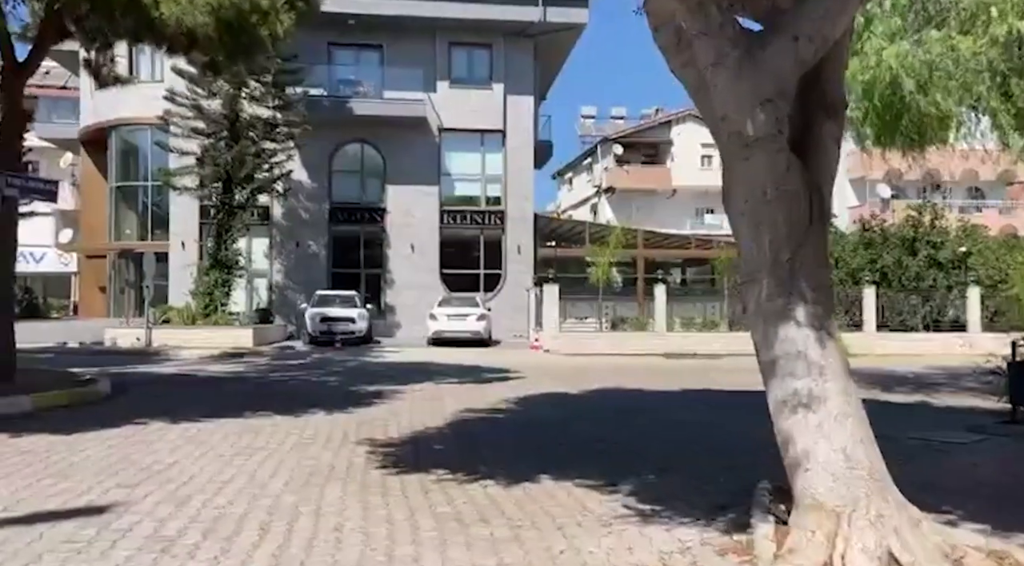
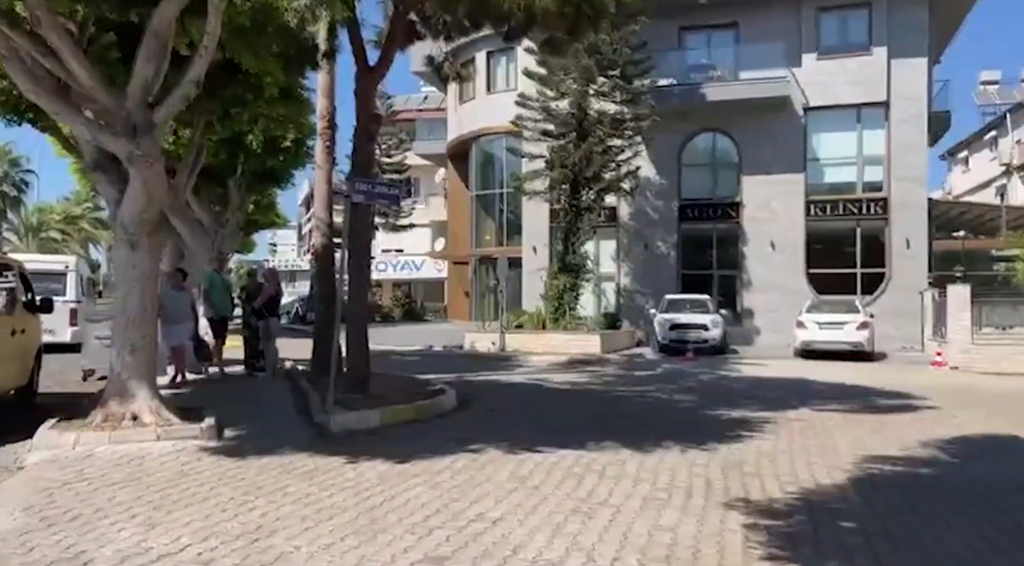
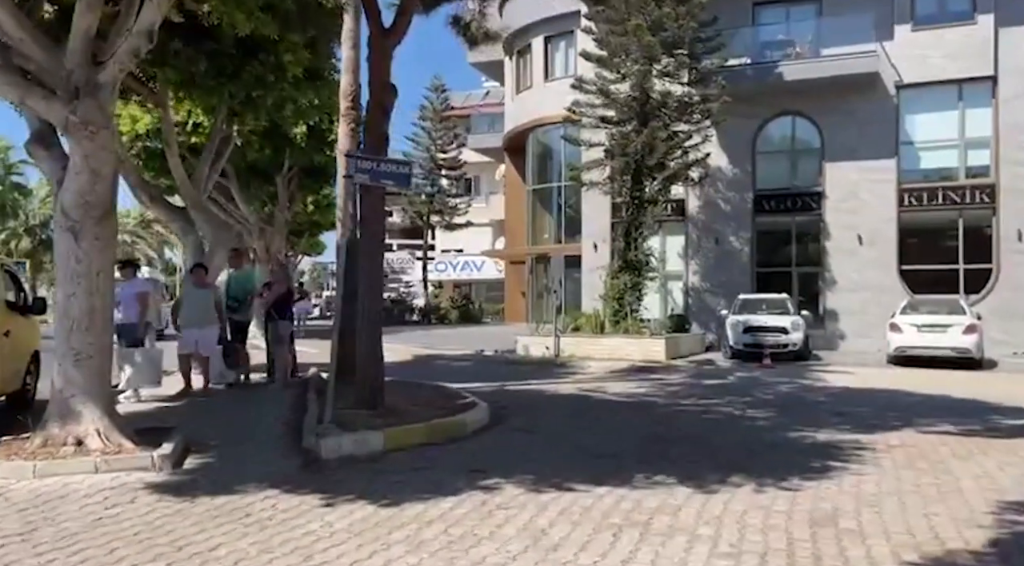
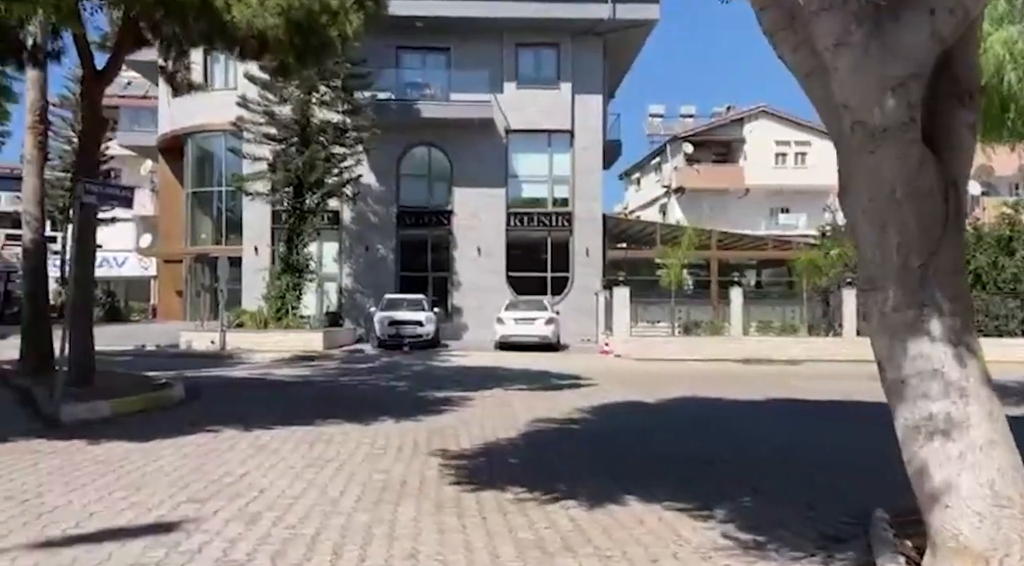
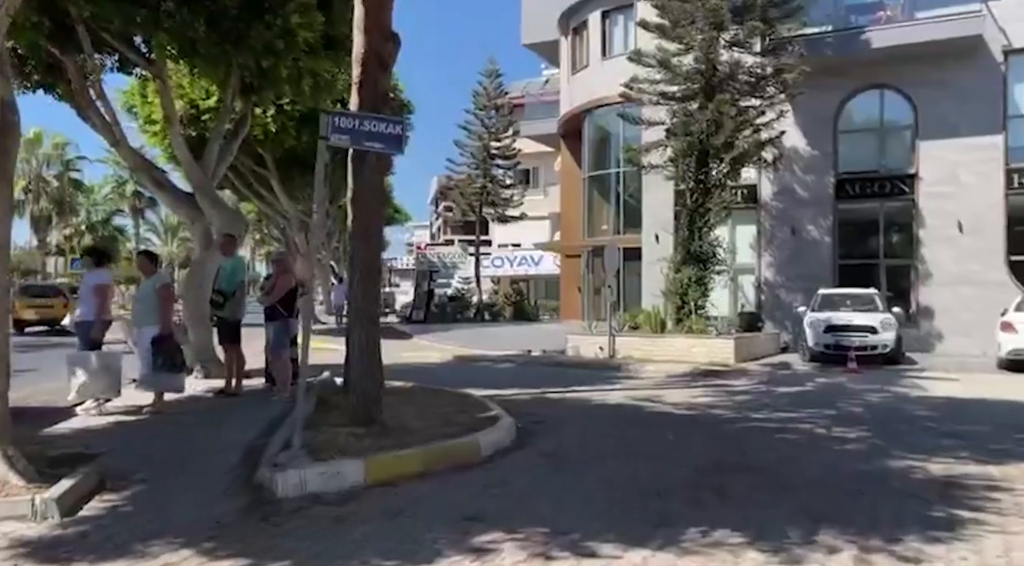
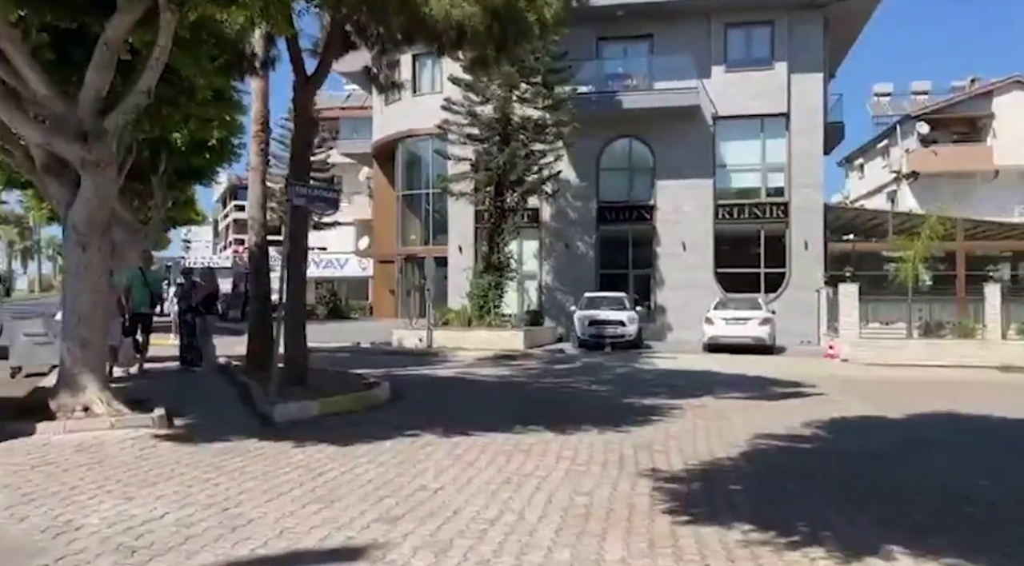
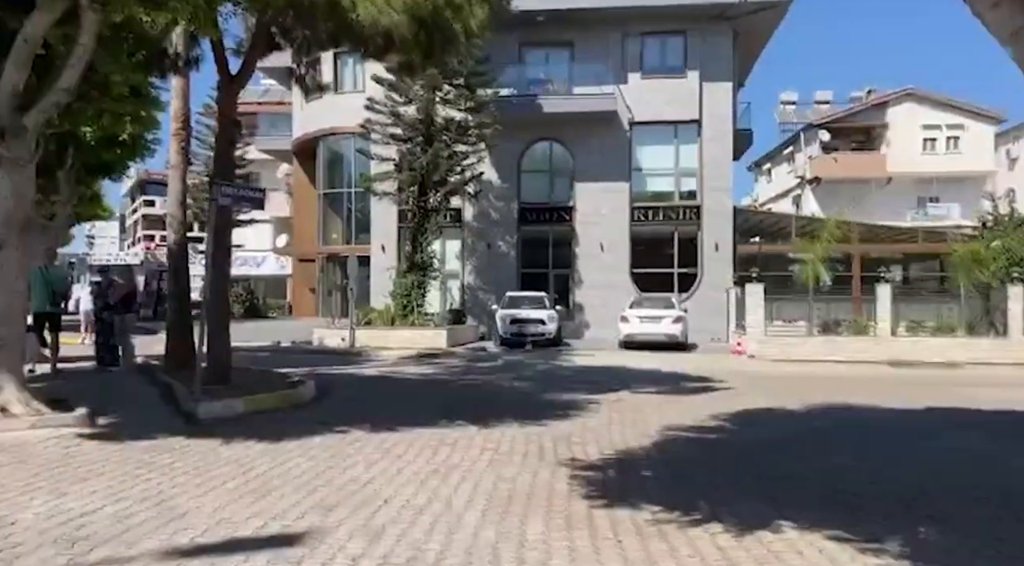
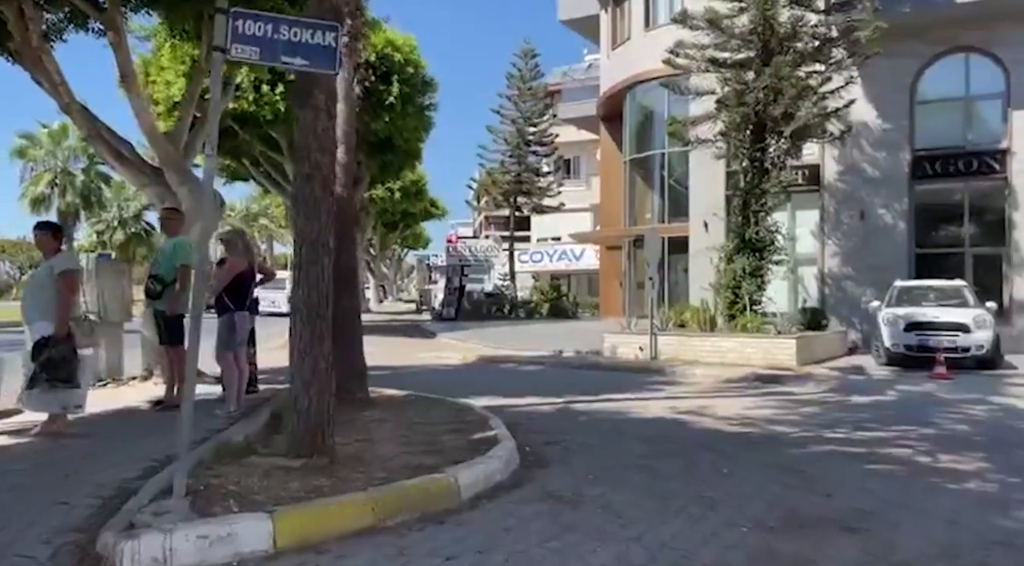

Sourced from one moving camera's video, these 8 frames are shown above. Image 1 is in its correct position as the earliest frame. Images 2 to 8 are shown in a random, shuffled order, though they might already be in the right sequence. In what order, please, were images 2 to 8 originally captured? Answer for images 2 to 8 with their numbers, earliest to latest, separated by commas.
4, 7, 6, 2, 3, 5, 8
